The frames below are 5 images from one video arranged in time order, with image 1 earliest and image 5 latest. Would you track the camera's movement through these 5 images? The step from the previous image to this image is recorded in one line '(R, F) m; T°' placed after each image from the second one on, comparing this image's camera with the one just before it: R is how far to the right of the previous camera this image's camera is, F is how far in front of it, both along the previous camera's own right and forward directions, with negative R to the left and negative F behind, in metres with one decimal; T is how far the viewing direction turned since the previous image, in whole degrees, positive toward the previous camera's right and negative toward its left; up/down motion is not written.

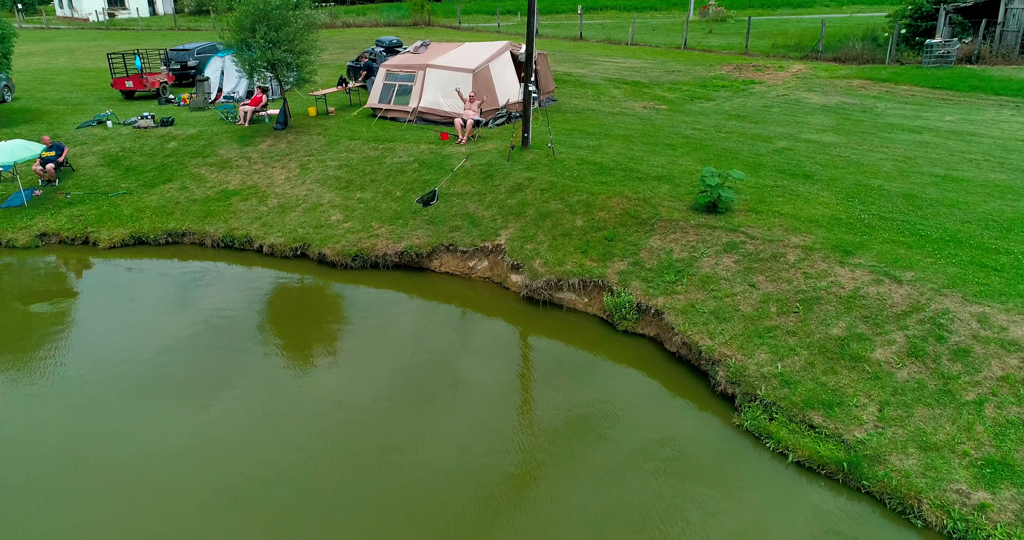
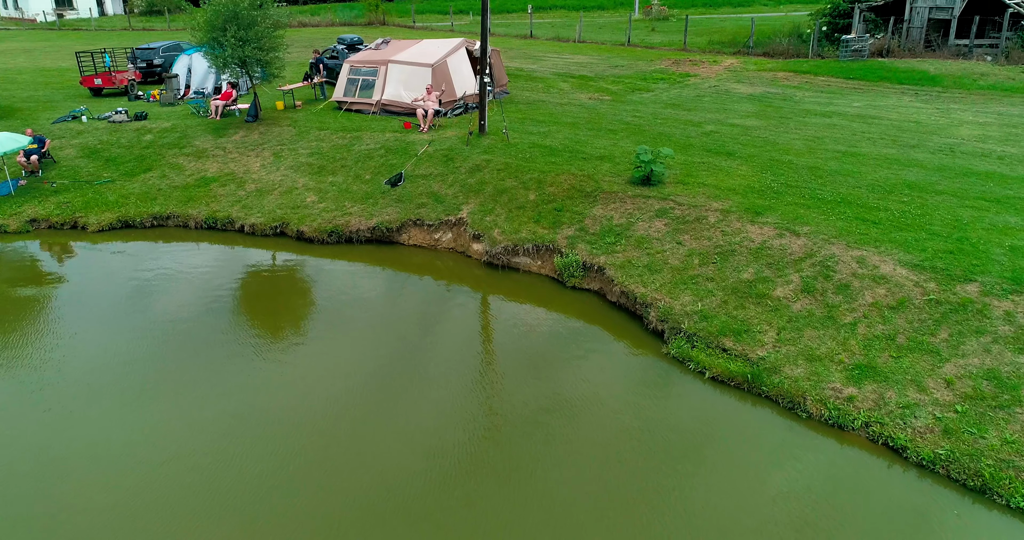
(-0.1, -1.6) m; +3°
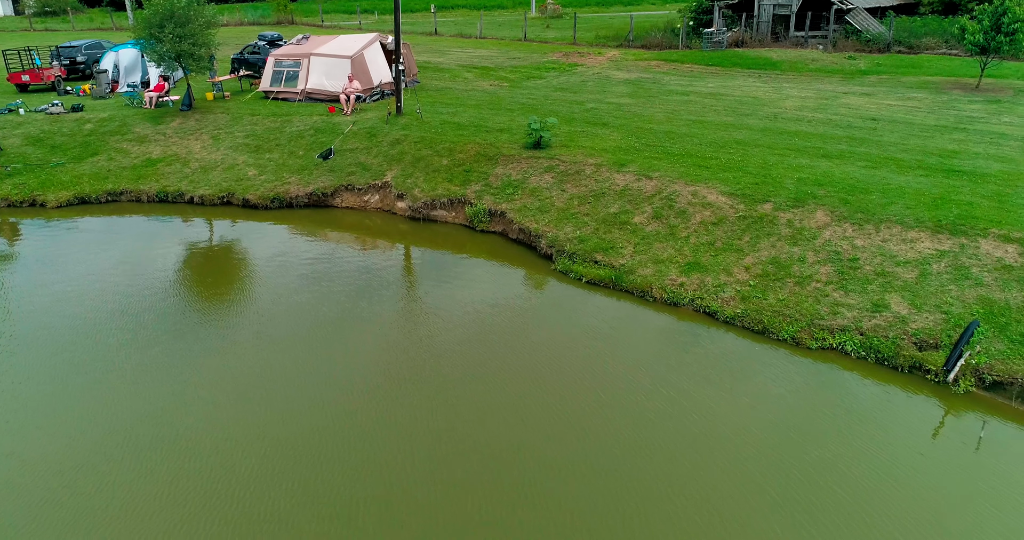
(-0.2, -3.0) m; +7°
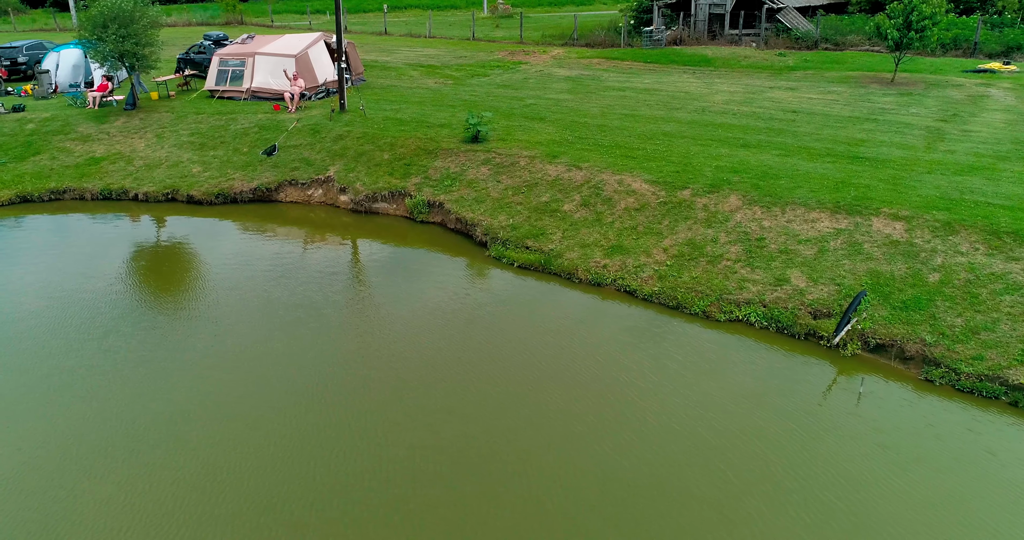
(+0.5, -0.7) m; +3°
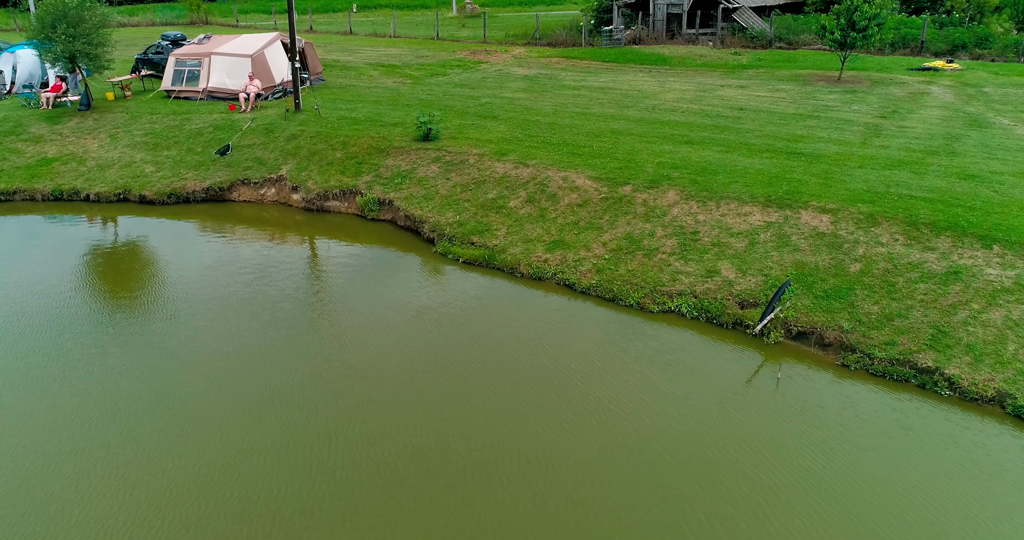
(+0.7, -0.3) m; +2°
